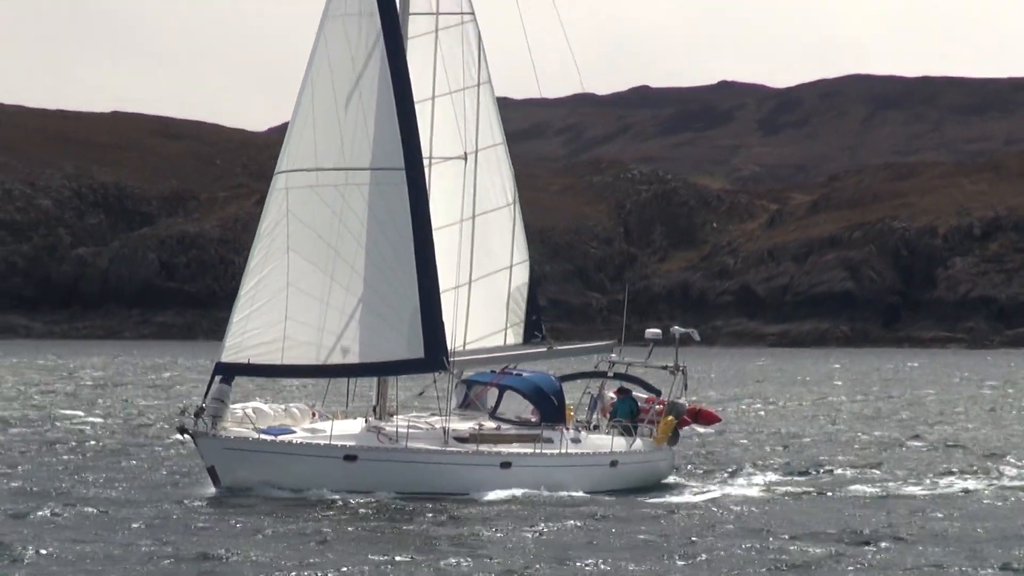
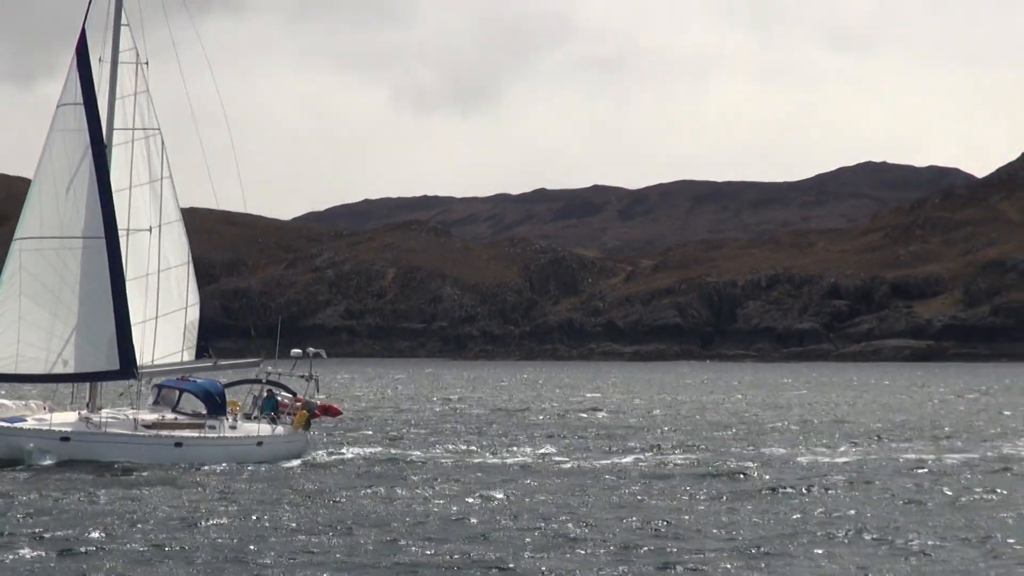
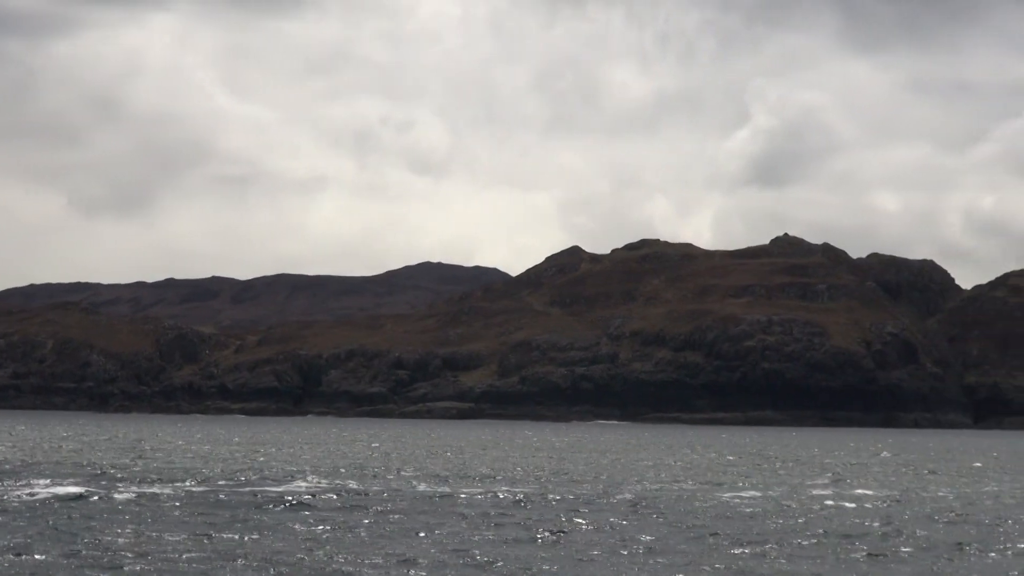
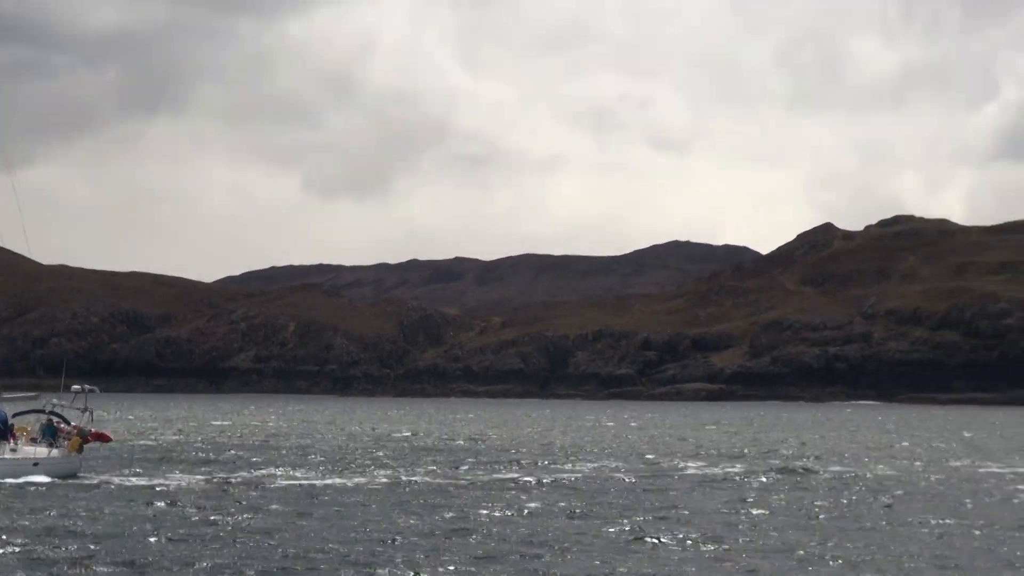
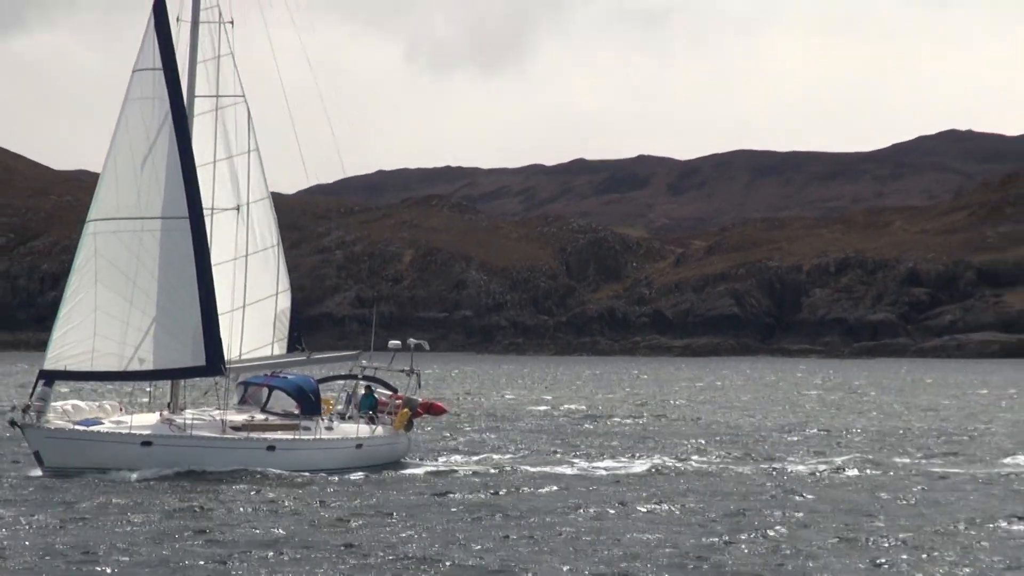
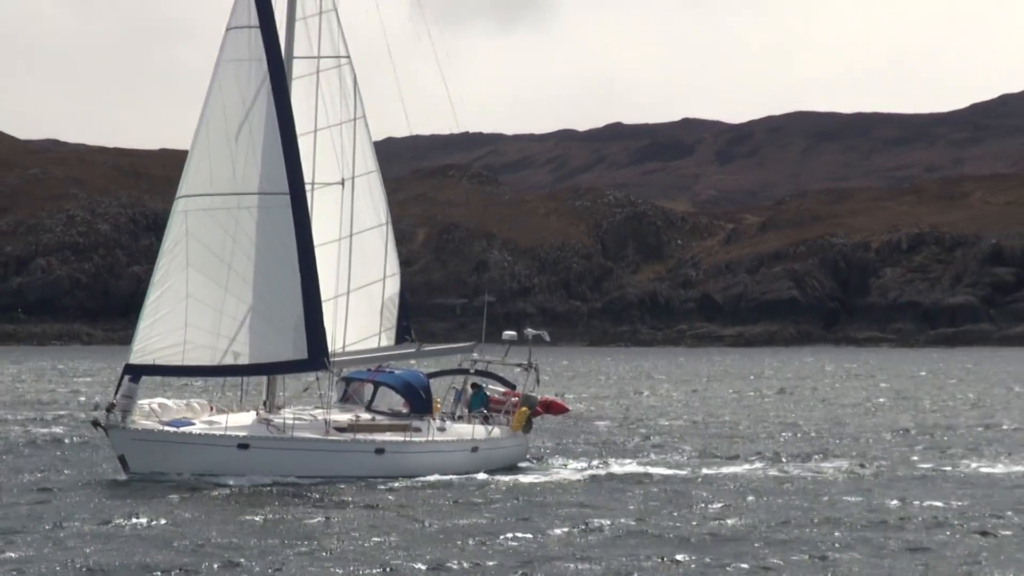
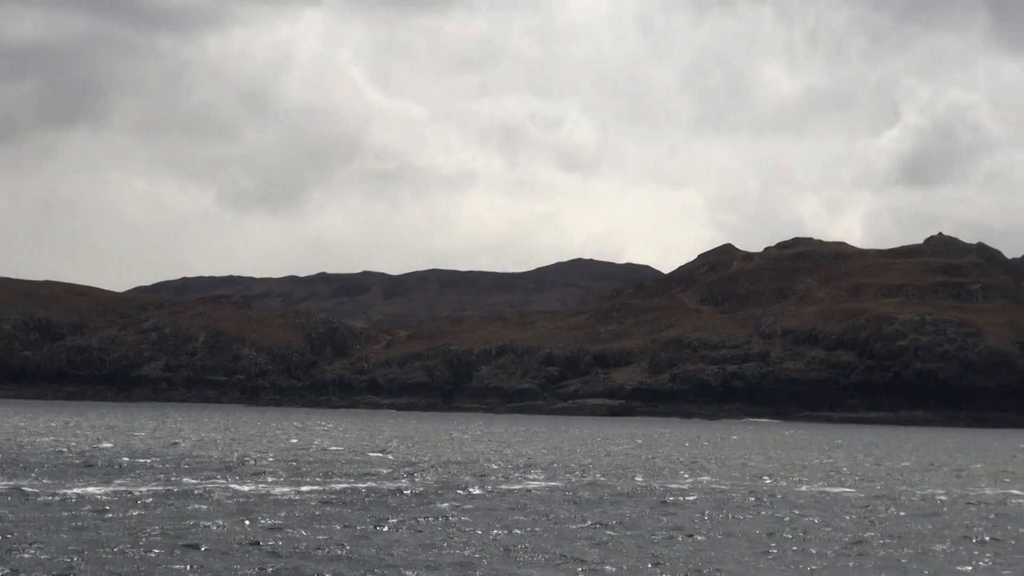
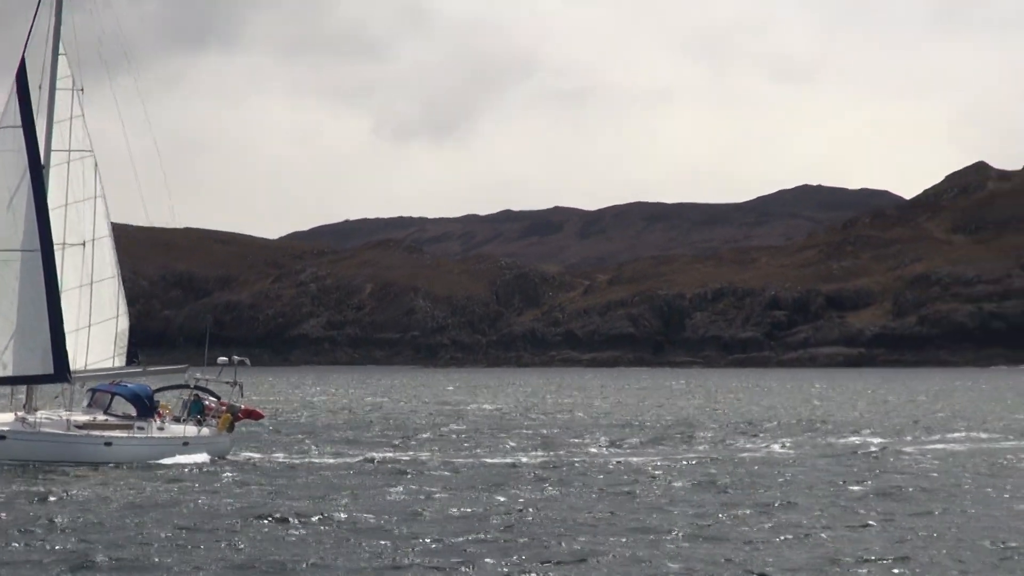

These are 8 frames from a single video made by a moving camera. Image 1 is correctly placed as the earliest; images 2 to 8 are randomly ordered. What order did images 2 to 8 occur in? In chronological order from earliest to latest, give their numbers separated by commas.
6, 5, 2, 8, 4, 7, 3
